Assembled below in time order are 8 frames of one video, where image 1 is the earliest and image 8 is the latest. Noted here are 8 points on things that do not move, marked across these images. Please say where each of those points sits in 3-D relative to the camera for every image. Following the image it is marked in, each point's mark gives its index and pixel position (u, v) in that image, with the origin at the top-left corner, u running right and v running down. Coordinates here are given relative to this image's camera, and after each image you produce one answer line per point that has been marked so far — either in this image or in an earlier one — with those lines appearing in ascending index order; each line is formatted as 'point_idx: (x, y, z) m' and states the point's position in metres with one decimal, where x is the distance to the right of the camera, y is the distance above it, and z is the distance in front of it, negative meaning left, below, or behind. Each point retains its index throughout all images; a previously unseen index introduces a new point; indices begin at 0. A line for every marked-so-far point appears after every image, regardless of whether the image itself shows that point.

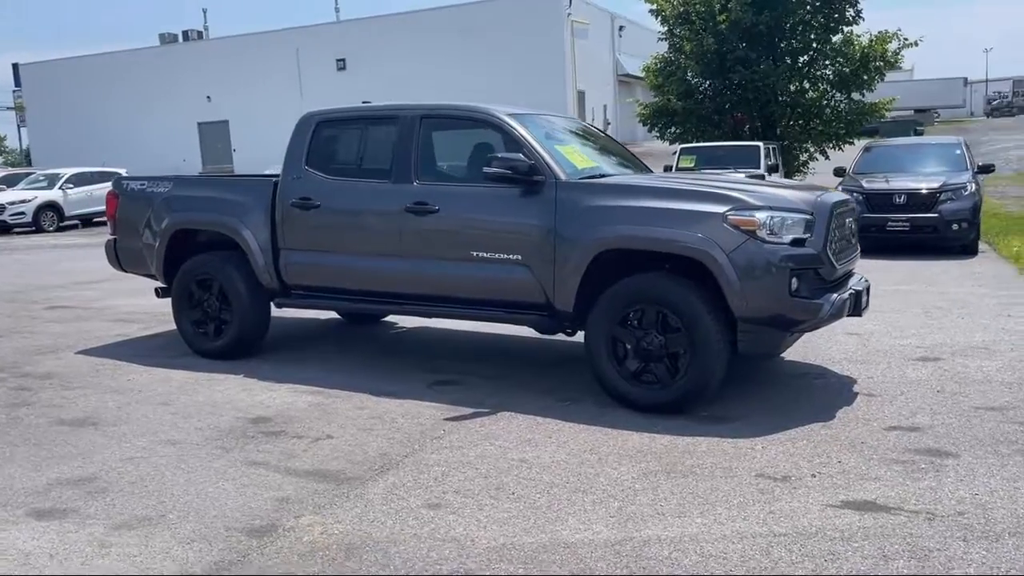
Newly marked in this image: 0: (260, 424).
0: (-1.8, -1.0, +6.5) m
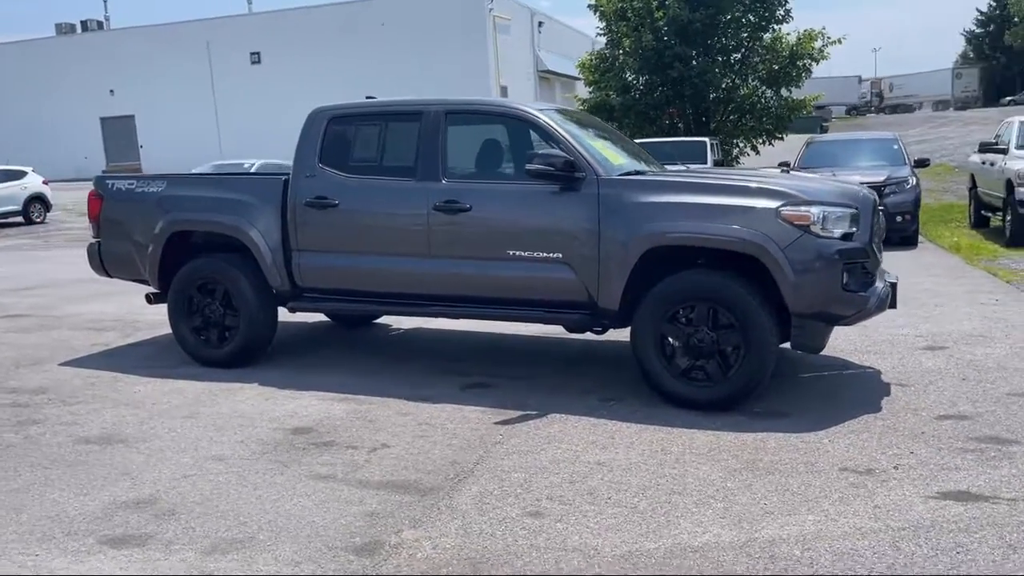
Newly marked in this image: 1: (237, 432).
0: (-1.4, -1.0, +6.2) m
1: (-1.9, -1.0, +6.3) m
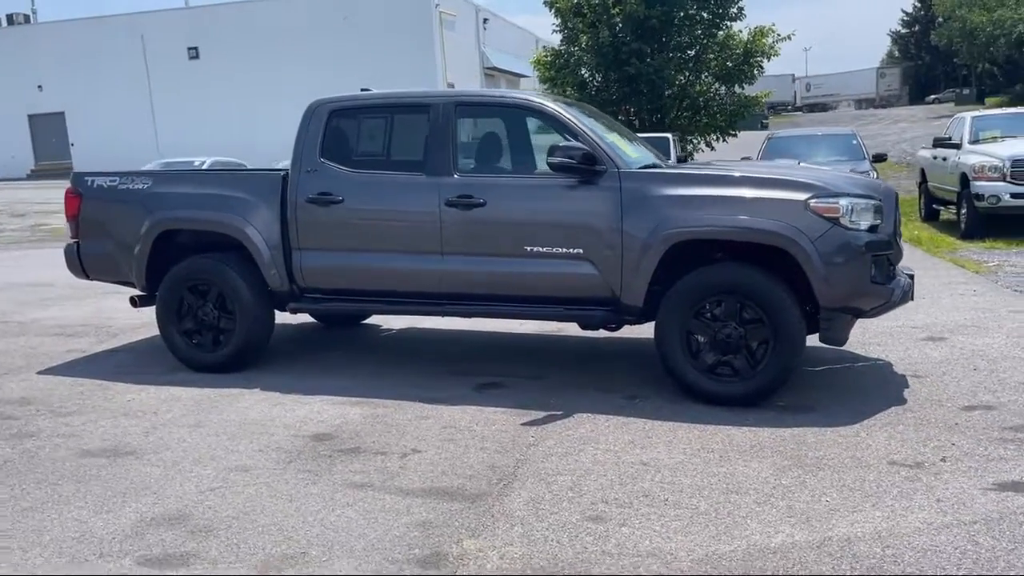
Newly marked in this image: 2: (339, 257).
0: (-1.2, -1.0, +5.9) m
1: (-1.7, -1.0, +5.9) m
2: (-1.4, +0.2, +7.3) m
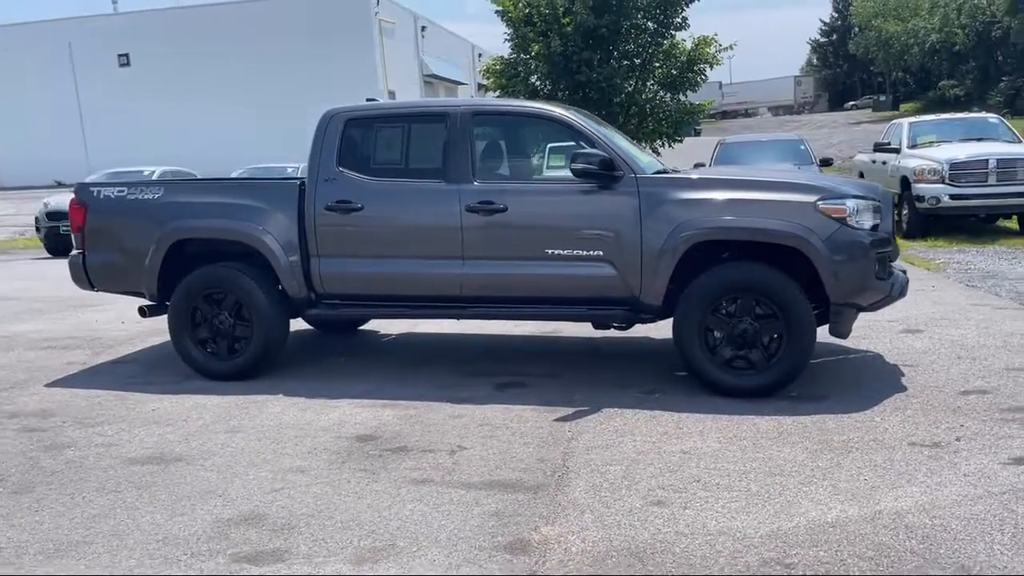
0: (-0.9, -1.0, +6.1) m
1: (-1.4, -1.1, +6.1) m
2: (-1.3, +0.2, +7.5) m
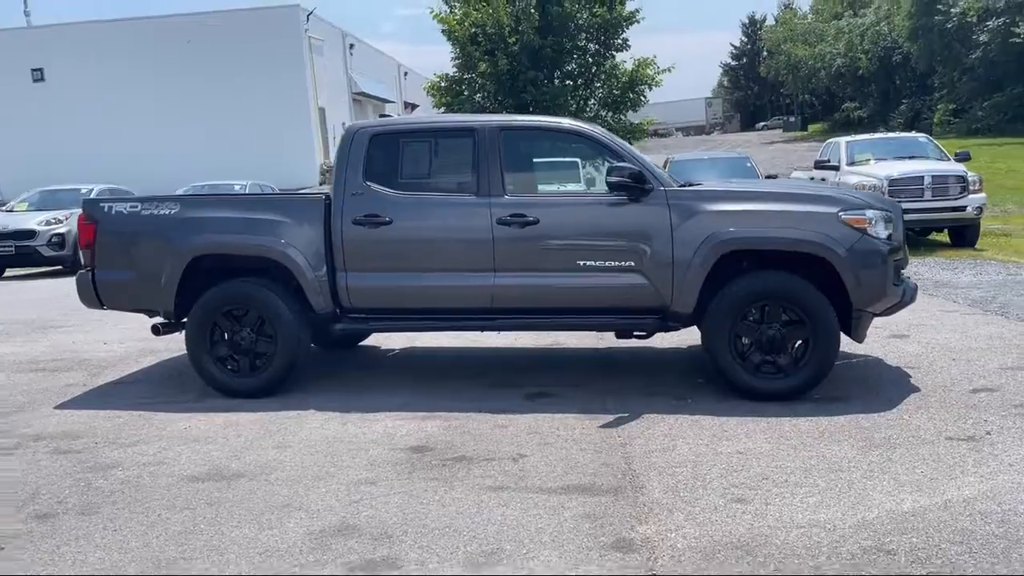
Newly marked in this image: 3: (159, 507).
0: (-0.6, -1.1, +6.1) m
1: (-1.1, -1.1, +6.0) m
2: (-1.1, +0.1, +7.5) m
3: (-2.1, -1.3, +5.2) m
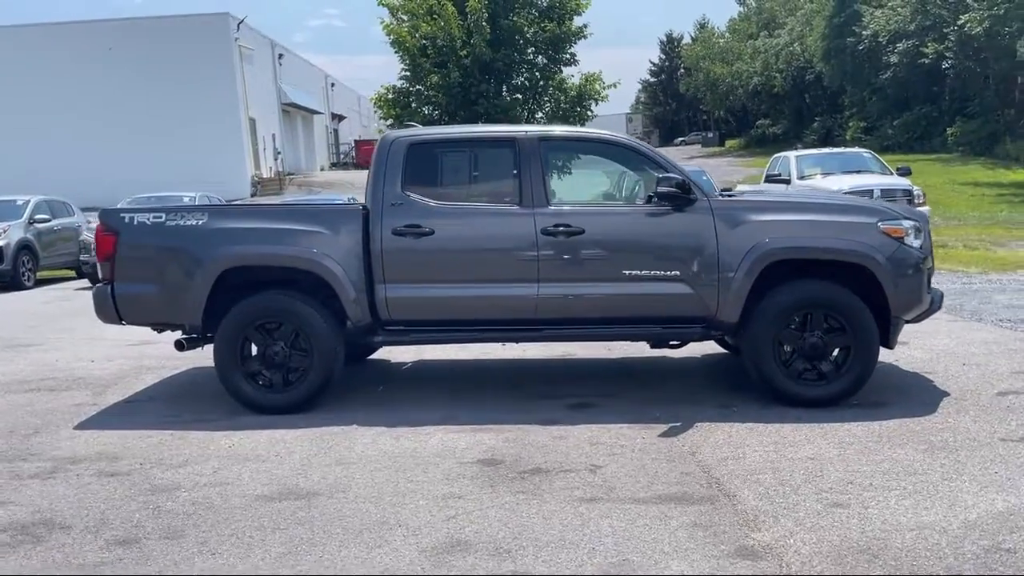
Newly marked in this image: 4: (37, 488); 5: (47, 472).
0: (-0.1, -1.2, +6.0) m
1: (-0.6, -1.2, +5.9) m
2: (-0.7, 0.0, +7.3) m
3: (-1.5, -1.3, +5.0) m
4: (-3.0, -1.3, +5.7) m
5: (-3.1, -1.2, +6.0) m
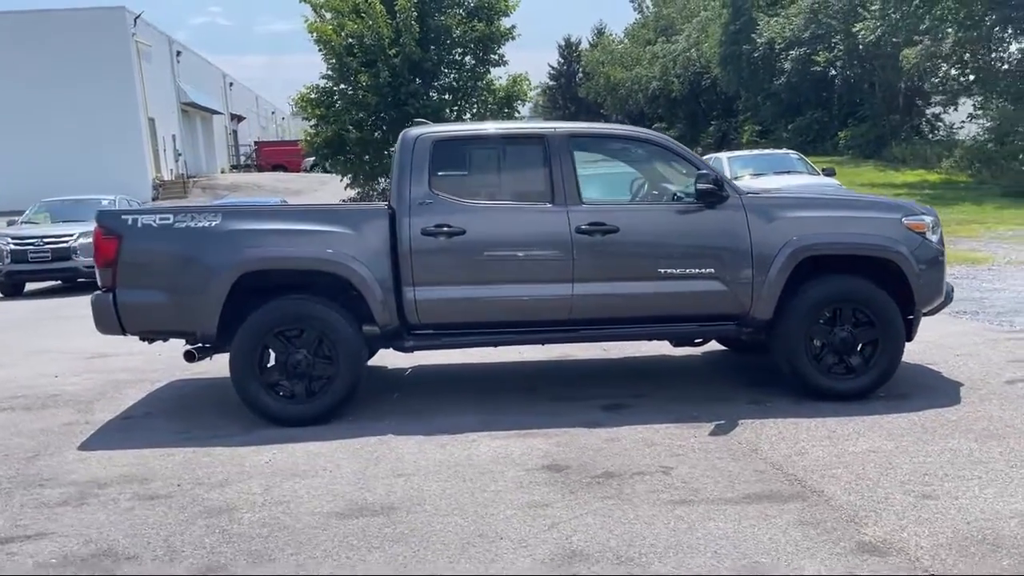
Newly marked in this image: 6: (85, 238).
0: (+0.4, -1.2, +5.8) m
1: (-0.1, -1.2, +5.6) m
2: (-0.4, 0.0, +7.1) m
3: (-0.9, -1.4, +4.6) m
4: (-2.5, -1.3, +5.2) m
5: (-2.7, -1.3, +5.5) m
6: (-8.5, +1.0, +17.7) m
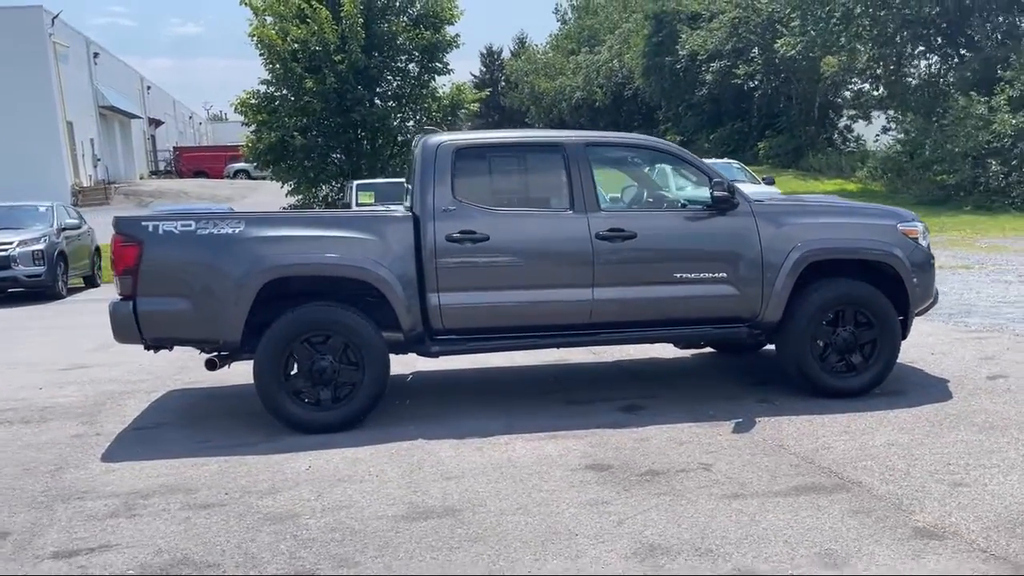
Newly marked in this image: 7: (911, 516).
0: (+0.7, -1.2, +6.0) m
1: (+0.2, -1.2, +5.8) m
2: (-0.2, -0.1, +7.2) m
3: (-0.5, -1.4, +4.7) m
4: (-2.2, -1.4, +5.1) m
5: (-2.3, -1.3, +5.4) m
6: (-9.3, +0.8, +17.0) m
7: (+2.2, -1.3, +5.0) m
